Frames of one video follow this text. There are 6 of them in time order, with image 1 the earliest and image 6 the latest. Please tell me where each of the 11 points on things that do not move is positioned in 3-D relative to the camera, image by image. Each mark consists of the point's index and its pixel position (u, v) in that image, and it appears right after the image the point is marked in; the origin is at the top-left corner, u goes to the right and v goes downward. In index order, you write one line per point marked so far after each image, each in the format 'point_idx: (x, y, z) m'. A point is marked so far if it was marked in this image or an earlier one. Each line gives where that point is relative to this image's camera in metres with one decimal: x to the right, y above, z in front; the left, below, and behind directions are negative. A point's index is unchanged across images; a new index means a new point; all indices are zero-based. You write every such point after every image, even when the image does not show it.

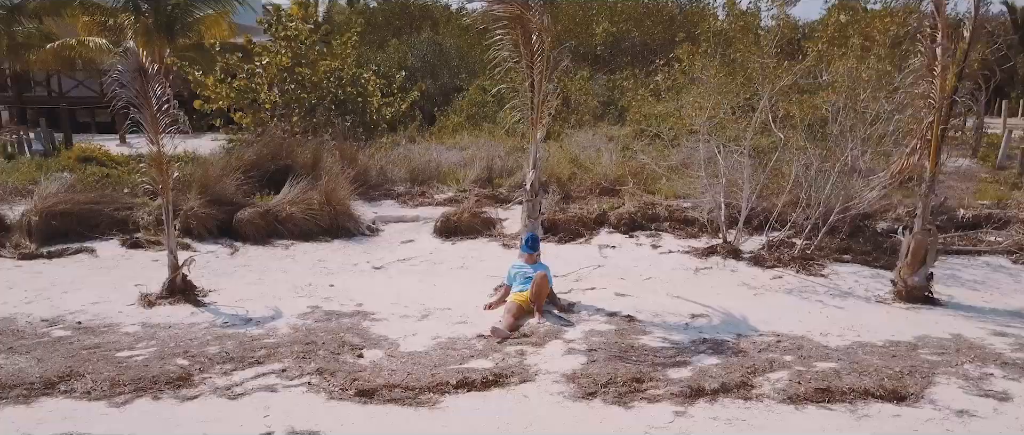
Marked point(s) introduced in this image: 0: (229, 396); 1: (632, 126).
0: (-1.5, -0.9, +3.3) m
1: (+1.6, +1.2, +8.6) m
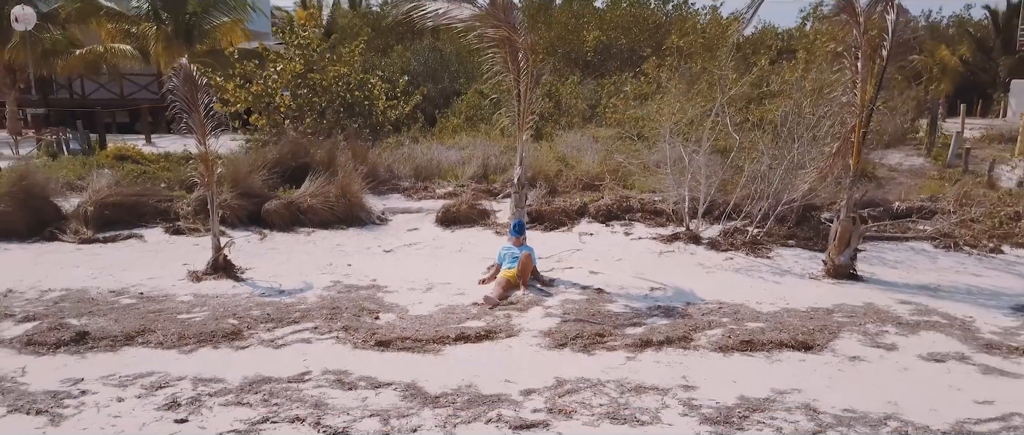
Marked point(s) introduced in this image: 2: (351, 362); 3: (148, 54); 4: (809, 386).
0: (-1.6, -0.8, +4.1) m
1: (+1.6, +1.3, +9.4) m
2: (-1.0, -0.9, +3.9) m
3: (-7.2, +3.2, +12.4) m
4: (+1.7, -1.0, +3.7) m
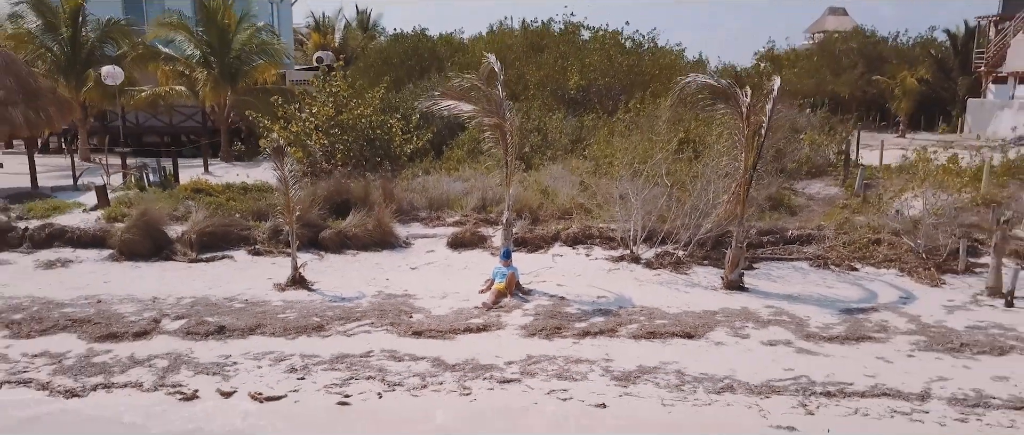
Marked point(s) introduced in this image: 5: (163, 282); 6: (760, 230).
0: (-1.7, -1.2, +6.3) m
1: (+1.4, +1.0, +11.6) m
2: (-1.1, -1.2, +6.1) m
3: (-7.3, +2.9, +14.7) m
4: (+1.6, -1.3, +5.9) m
5: (-4.2, -0.8, +7.6) m
6: (+3.5, -0.2, +8.9) m
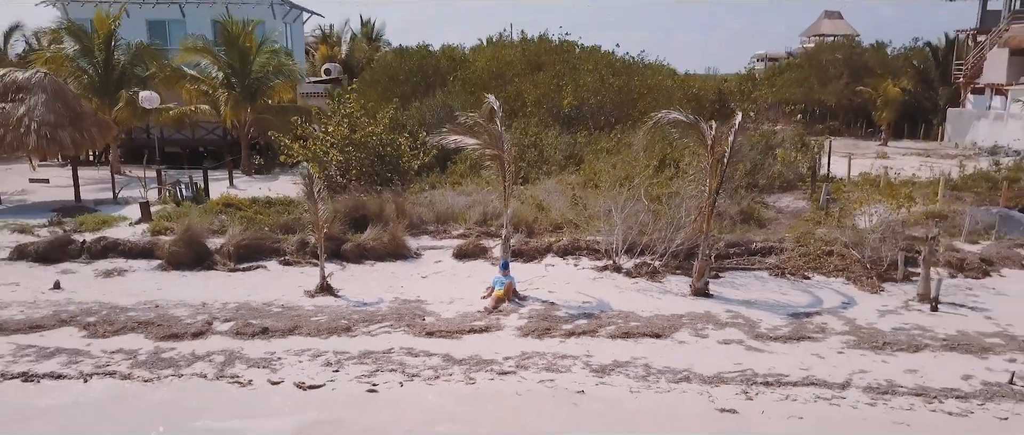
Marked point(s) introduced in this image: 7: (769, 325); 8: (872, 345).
0: (-1.7, -1.4, +7.6) m
1: (+1.4, +0.8, +12.8) m
2: (-1.1, -1.5, +7.3) m
3: (-7.3, +2.7, +15.9) m
4: (+1.6, -1.5, +7.1) m
5: (-4.3, -1.0, +8.8) m
6: (+3.5, -0.4, +10.1) m
7: (+3.2, -1.3, +7.8) m
8: (+4.2, -1.5, +7.3) m
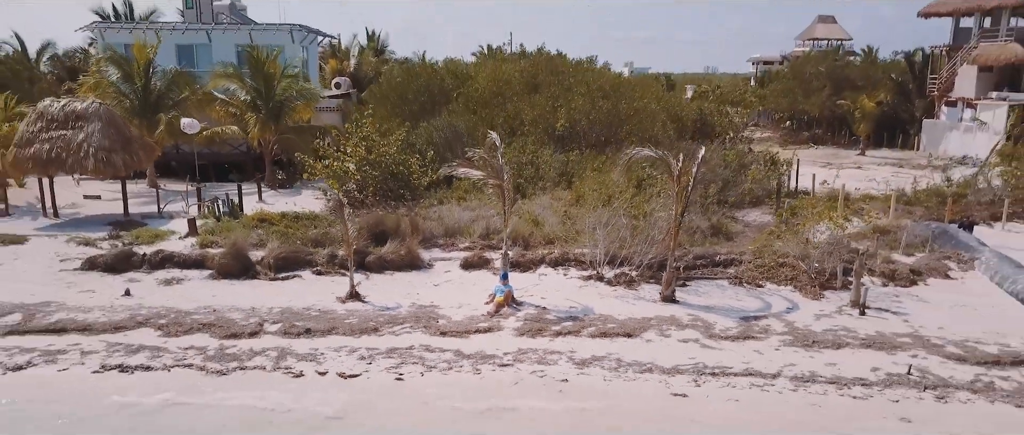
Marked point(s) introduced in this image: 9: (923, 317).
0: (-1.7, -1.7, +9.2) m
1: (+1.4, +0.5, +14.5) m
2: (-1.2, -1.8, +9.0) m
3: (-7.4, +2.4, +17.5) m
4: (+1.5, -1.9, +8.8) m
5: (-4.3, -1.3, +10.5) m
6: (+3.5, -0.7, +11.8) m
7: (+3.2, -1.6, +9.5) m
8: (+4.2, -1.8, +9.0) m
9: (+6.4, -1.6, +9.9) m
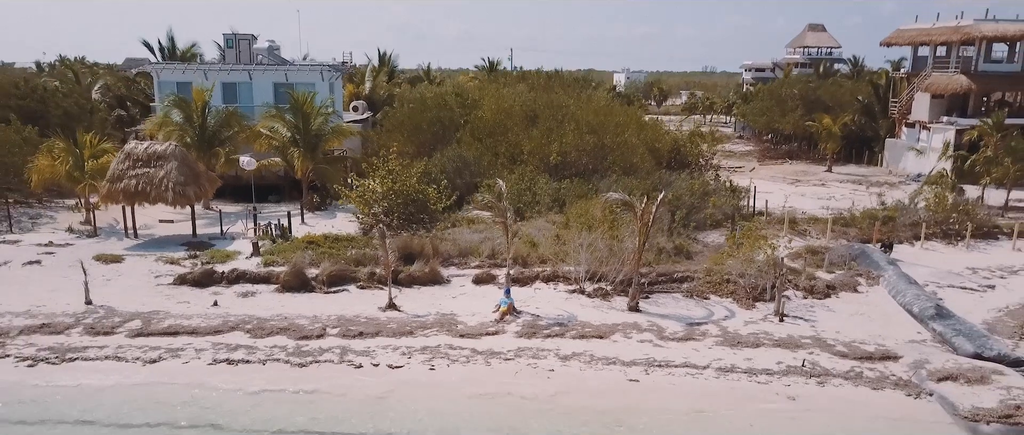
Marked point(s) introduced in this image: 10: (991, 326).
0: (-1.7, -2.3, +12.3) m
1: (+1.4, -0.1, +17.6) m
2: (-1.1, -2.4, +12.1) m
3: (-7.3, +1.9, +20.6) m
4: (+1.6, -2.5, +11.8) m
5: (-4.3, -1.9, +13.6) m
6: (+3.5, -1.3, +14.9) m
7: (+3.2, -2.3, +12.6) m
8: (+4.2, -2.4, +12.1) m
9: (+6.5, -2.2, +12.9) m
10: (+10.1, -2.3, +13.2) m
